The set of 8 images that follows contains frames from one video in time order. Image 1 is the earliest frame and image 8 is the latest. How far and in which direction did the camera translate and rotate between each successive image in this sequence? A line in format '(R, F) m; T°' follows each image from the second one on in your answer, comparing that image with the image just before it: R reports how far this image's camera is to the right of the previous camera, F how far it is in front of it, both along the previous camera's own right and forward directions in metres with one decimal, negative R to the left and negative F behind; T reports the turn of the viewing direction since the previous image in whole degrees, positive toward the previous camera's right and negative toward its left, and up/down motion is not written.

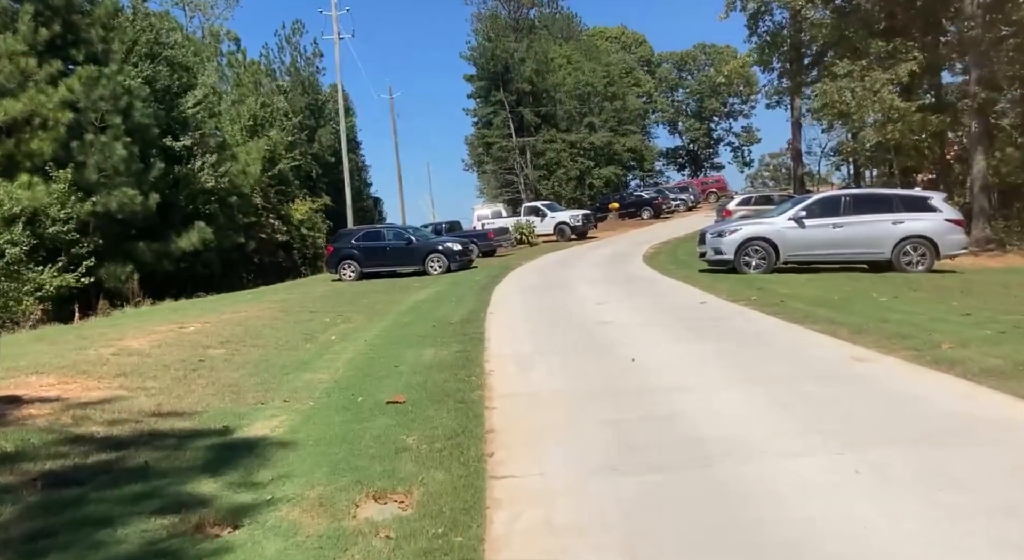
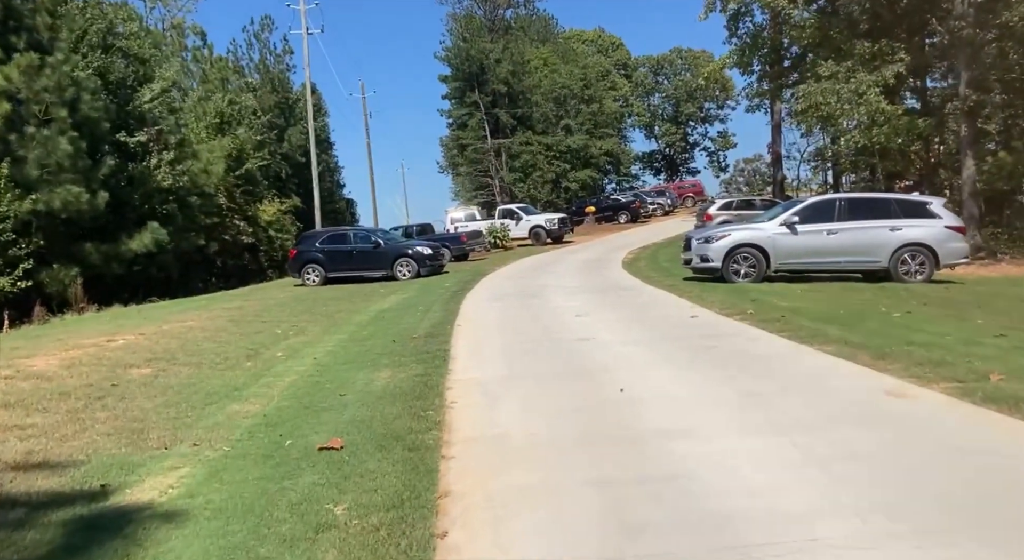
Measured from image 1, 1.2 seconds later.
(+0.1, +1.3) m; +2°
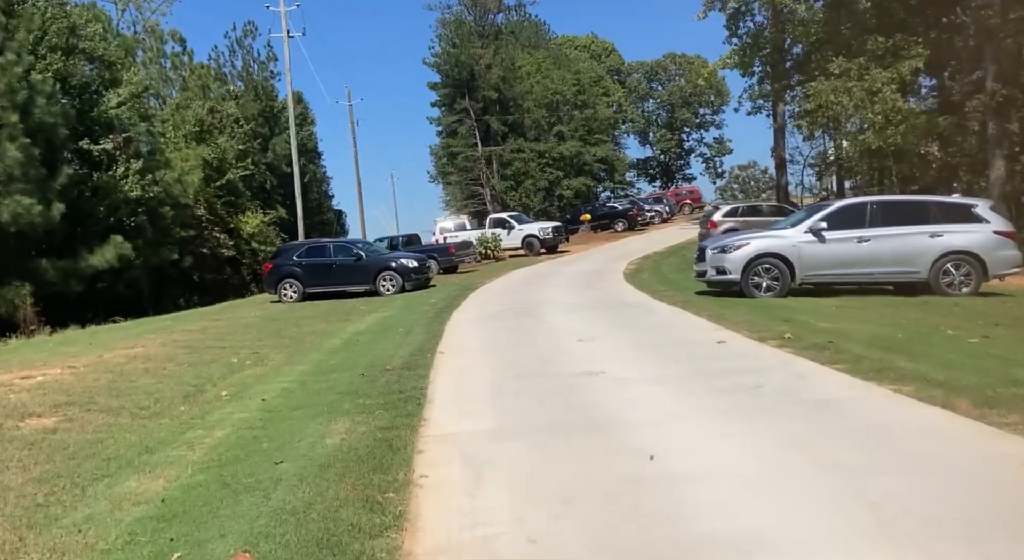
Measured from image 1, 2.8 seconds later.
(0.0, +1.9) m; 0°
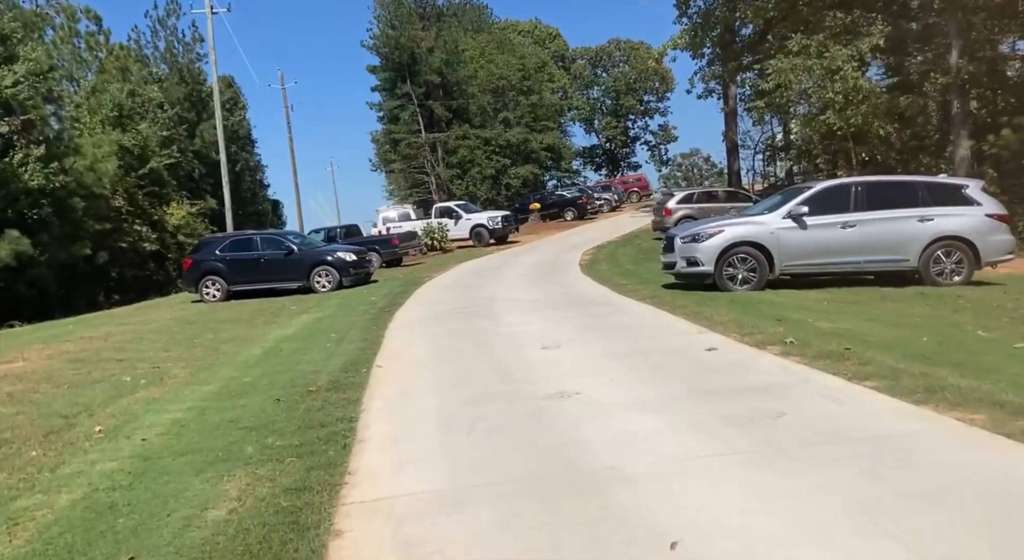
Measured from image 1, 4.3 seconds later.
(0.0, +1.7) m; +4°
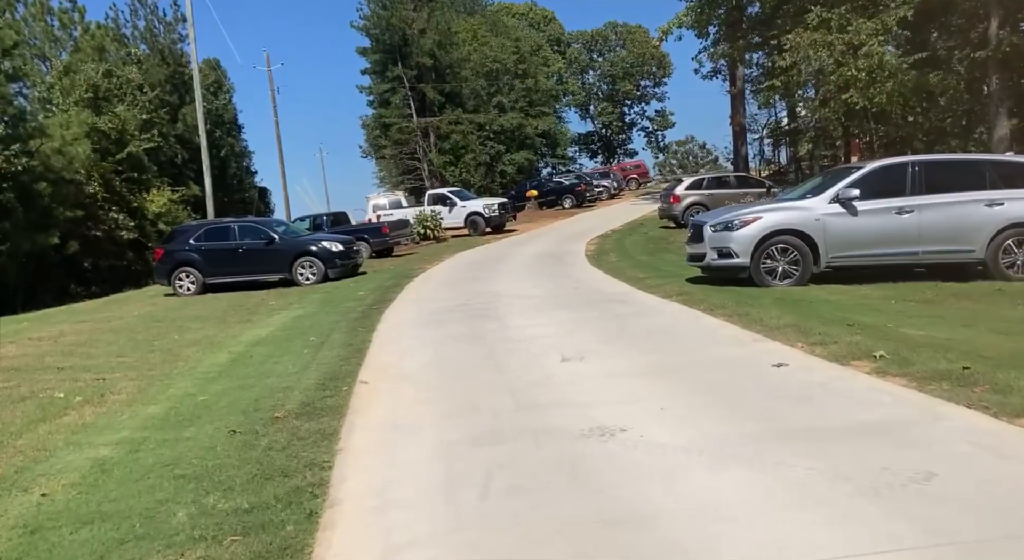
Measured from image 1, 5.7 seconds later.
(-0.2, +1.7) m; +1°
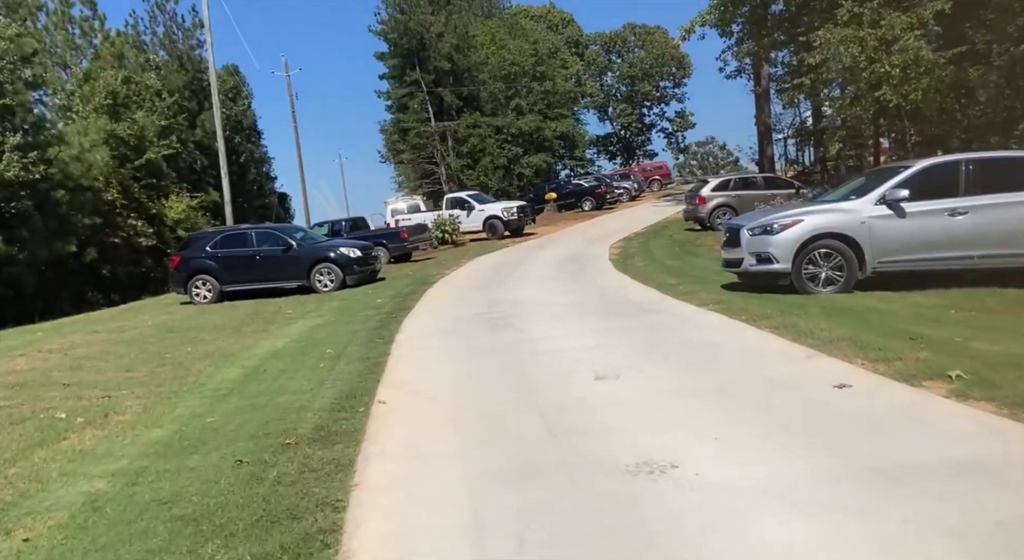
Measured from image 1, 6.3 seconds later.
(-0.1, +0.6) m; -1°
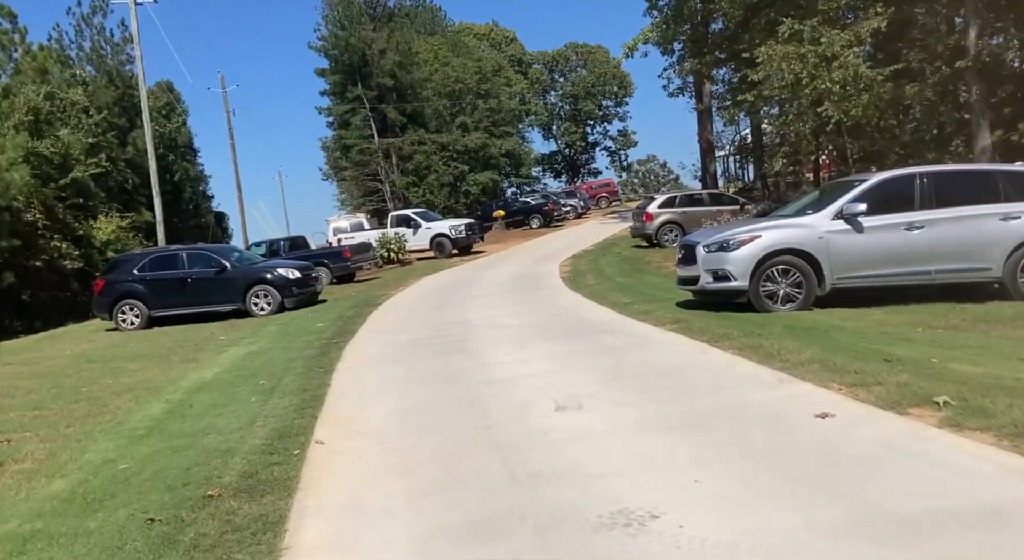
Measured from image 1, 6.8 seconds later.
(0.0, +0.6) m; +4°
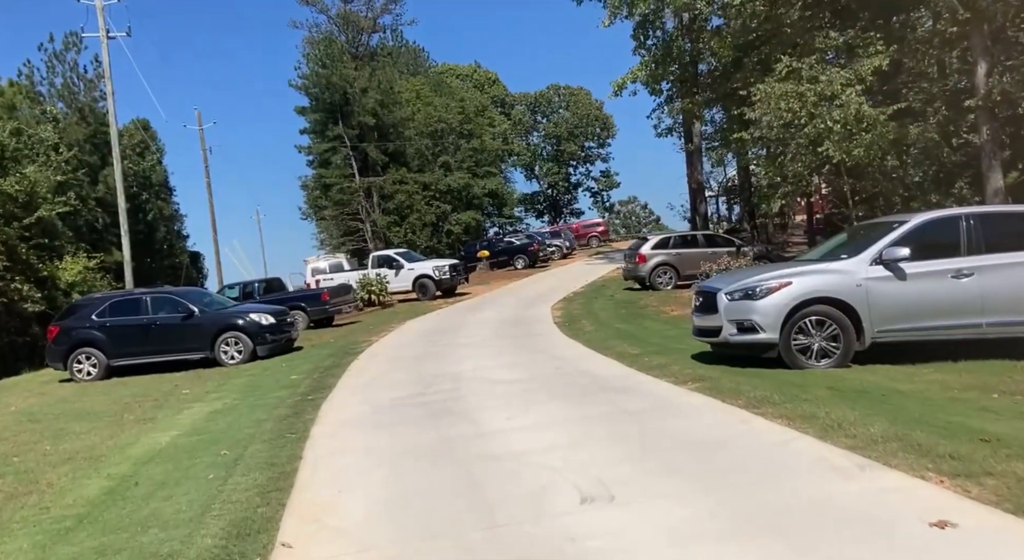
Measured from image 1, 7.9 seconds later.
(-0.3, +1.2) m; +2°
